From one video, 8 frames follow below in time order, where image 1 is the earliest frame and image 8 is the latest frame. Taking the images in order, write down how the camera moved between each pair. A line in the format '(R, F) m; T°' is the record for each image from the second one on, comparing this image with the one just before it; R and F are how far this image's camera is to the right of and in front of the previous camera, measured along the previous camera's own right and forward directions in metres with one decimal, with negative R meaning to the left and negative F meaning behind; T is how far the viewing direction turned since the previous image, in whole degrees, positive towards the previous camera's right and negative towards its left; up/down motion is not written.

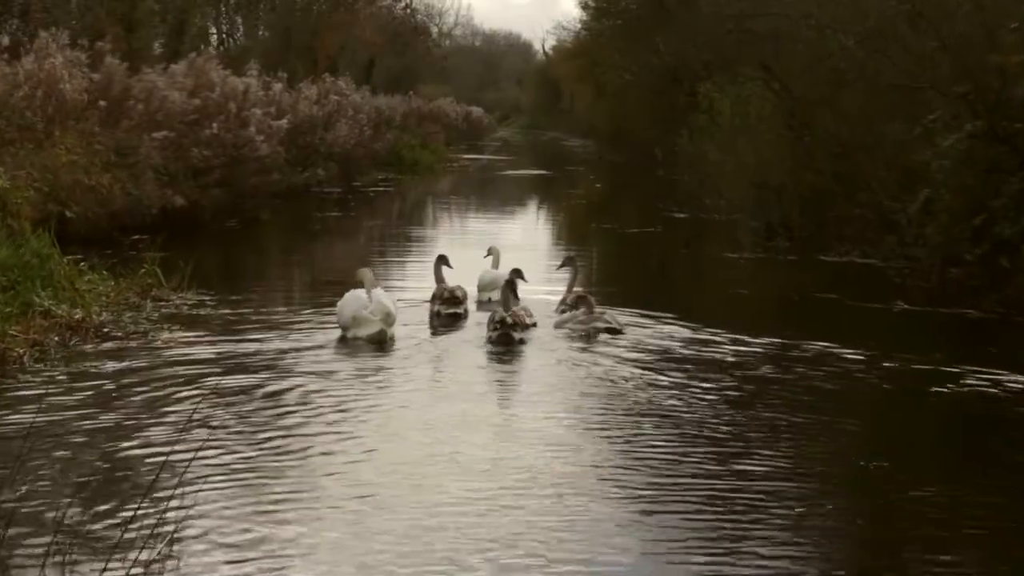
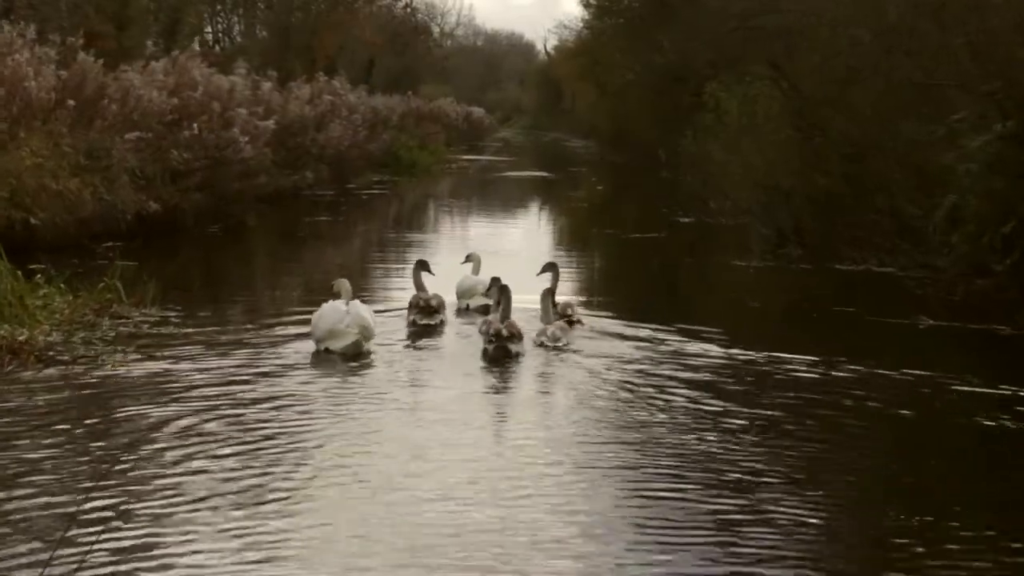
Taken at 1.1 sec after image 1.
(+0.1, +1.2) m; 0°
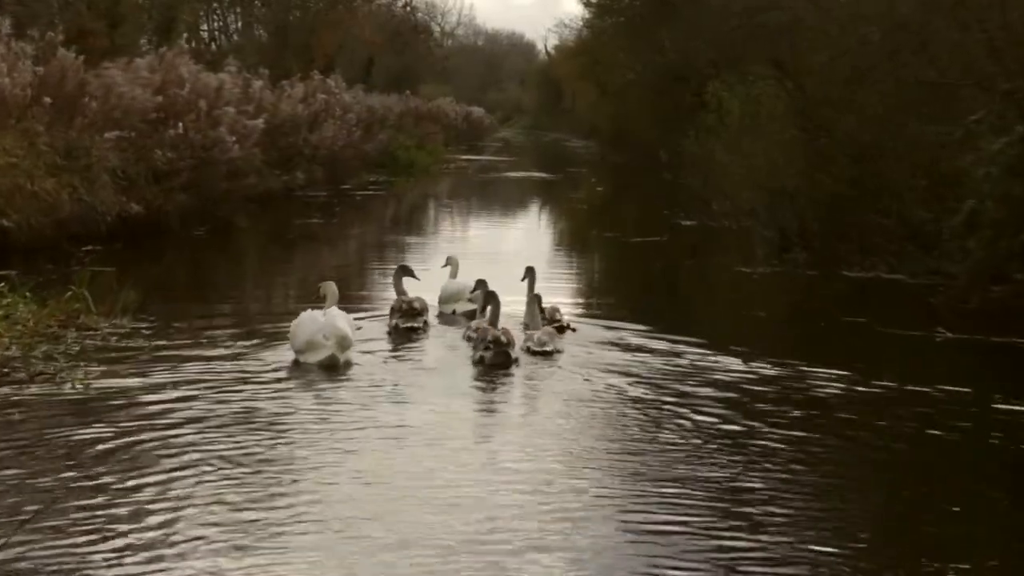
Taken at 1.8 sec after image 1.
(+0.1, +0.8) m; 0°
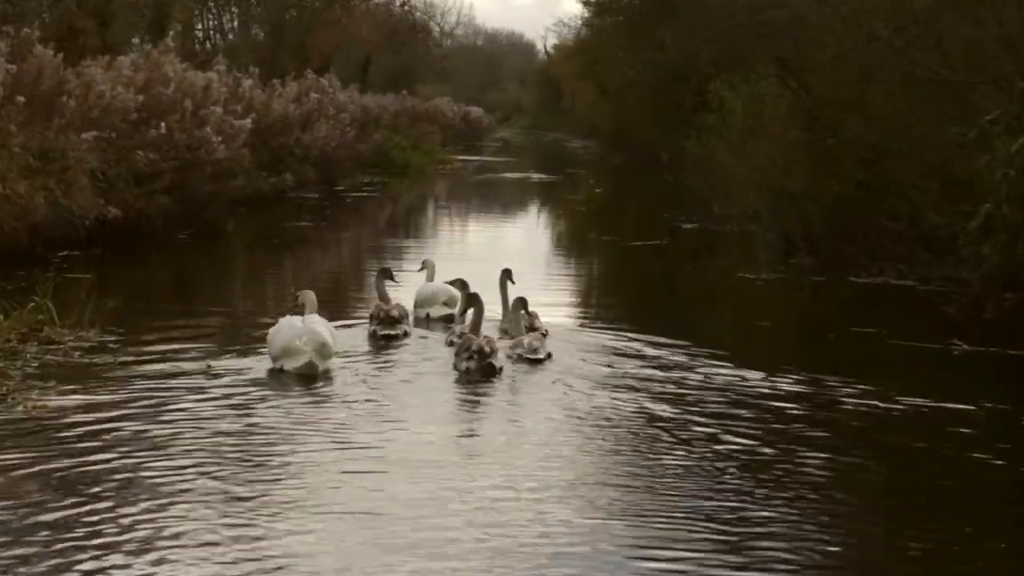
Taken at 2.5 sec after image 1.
(+0.1, +0.7) m; 0°
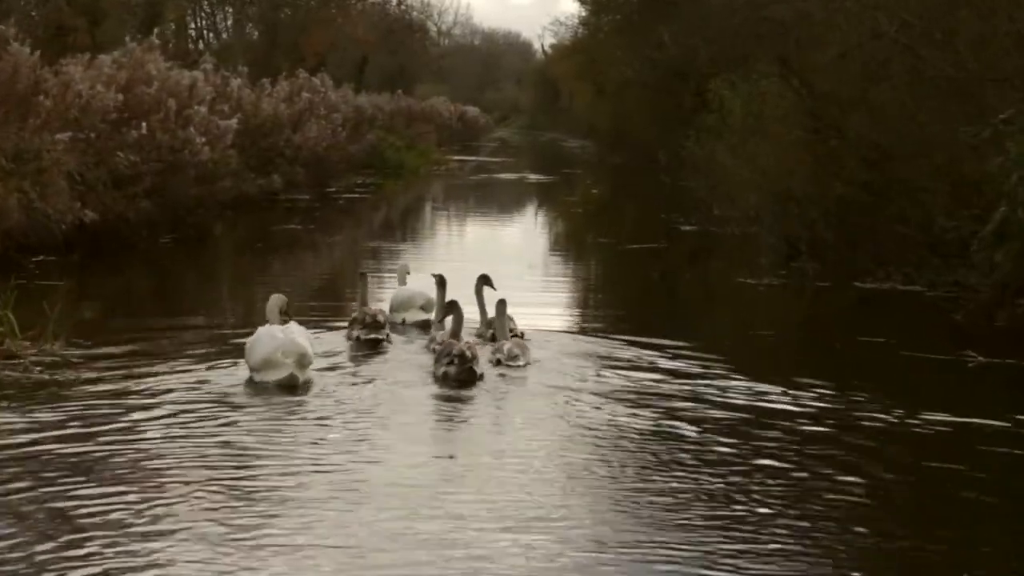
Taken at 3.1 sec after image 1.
(+0.1, +0.7) m; 0°
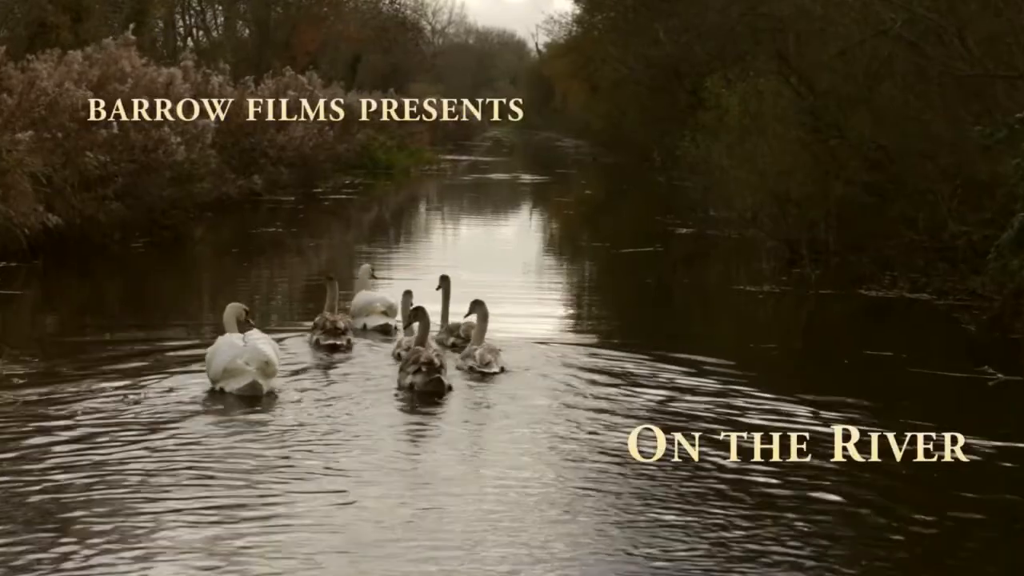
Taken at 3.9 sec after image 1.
(+0.1, +0.9) m; 0°
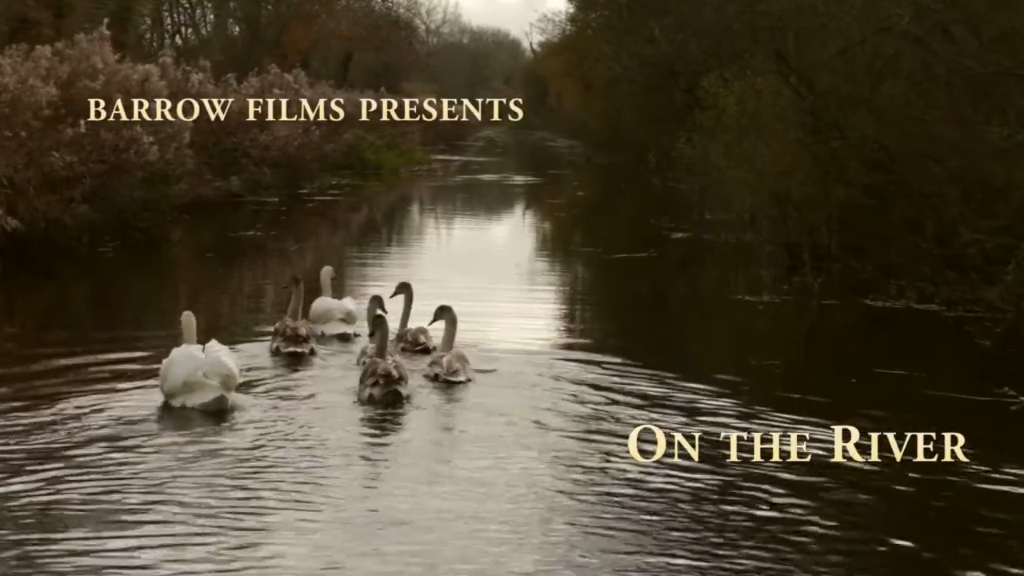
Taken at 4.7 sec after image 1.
(+0.1, +0.9) m; 0°
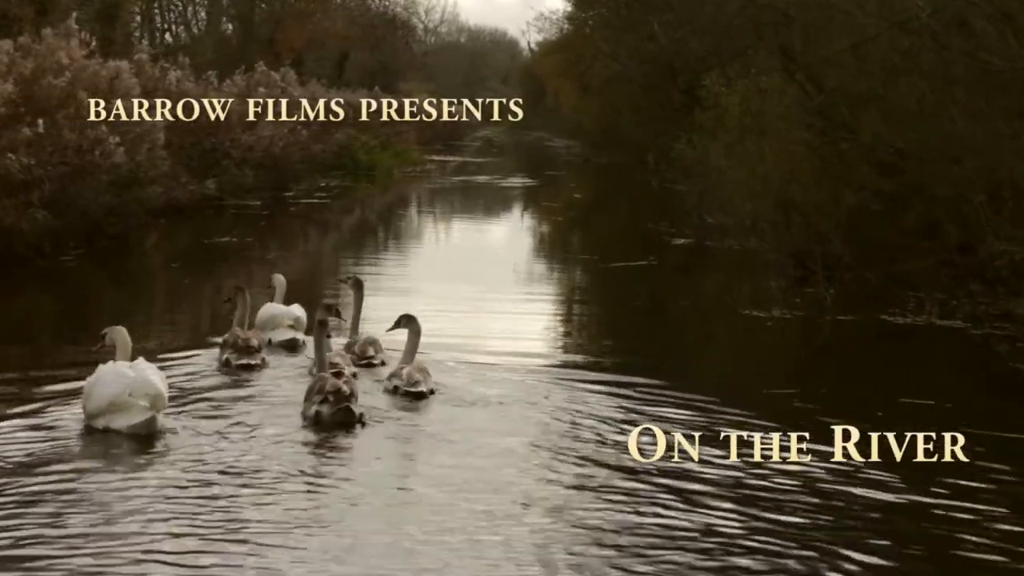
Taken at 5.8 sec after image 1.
(+0.1, +1.2) m; 0°
